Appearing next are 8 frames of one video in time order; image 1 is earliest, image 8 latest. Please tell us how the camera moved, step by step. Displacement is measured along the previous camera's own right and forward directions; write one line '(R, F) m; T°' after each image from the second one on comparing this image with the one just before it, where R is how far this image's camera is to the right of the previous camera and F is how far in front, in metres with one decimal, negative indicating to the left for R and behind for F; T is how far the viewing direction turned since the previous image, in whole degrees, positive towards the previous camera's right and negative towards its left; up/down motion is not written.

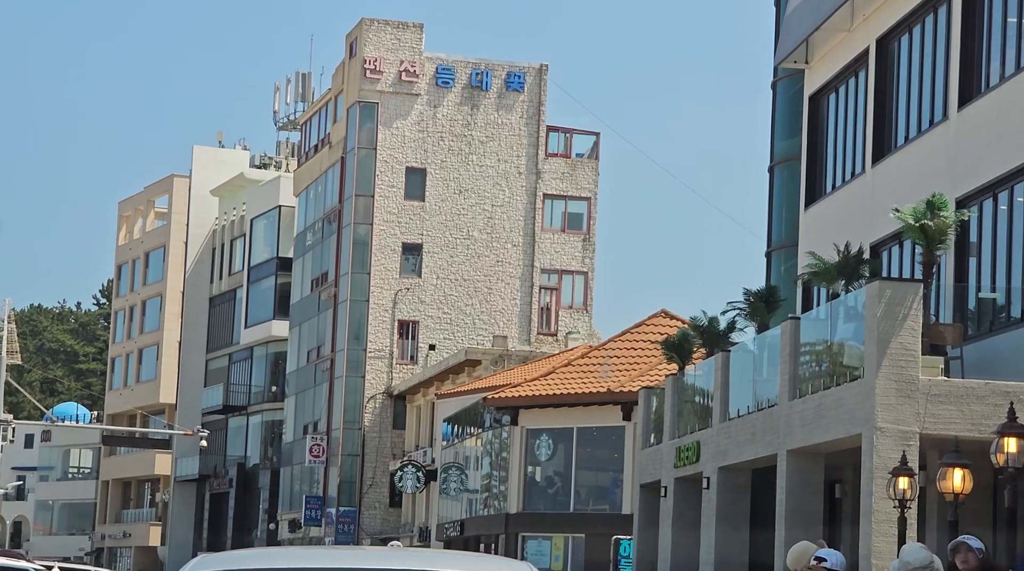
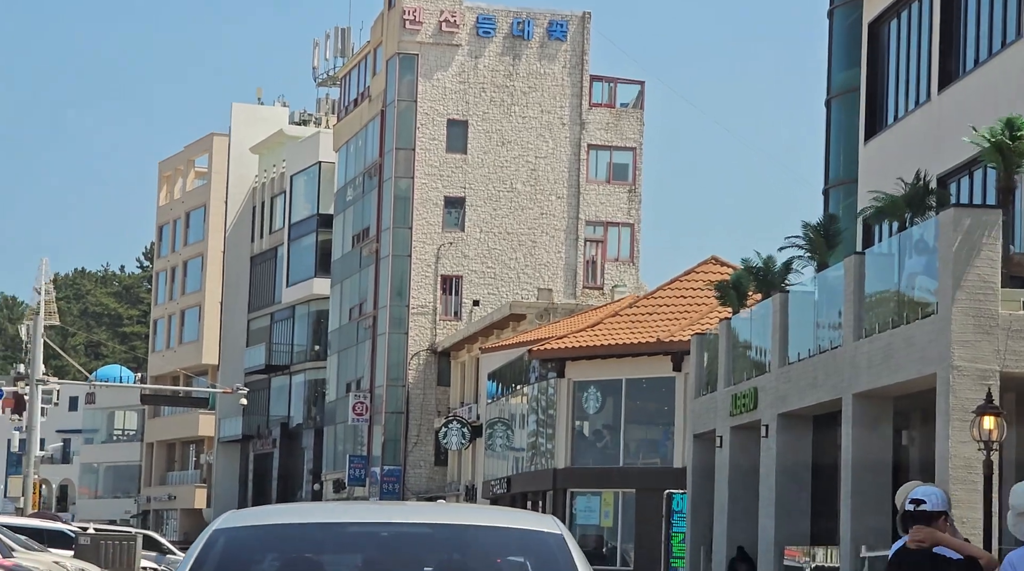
(0.0, +1.7) m; -1°
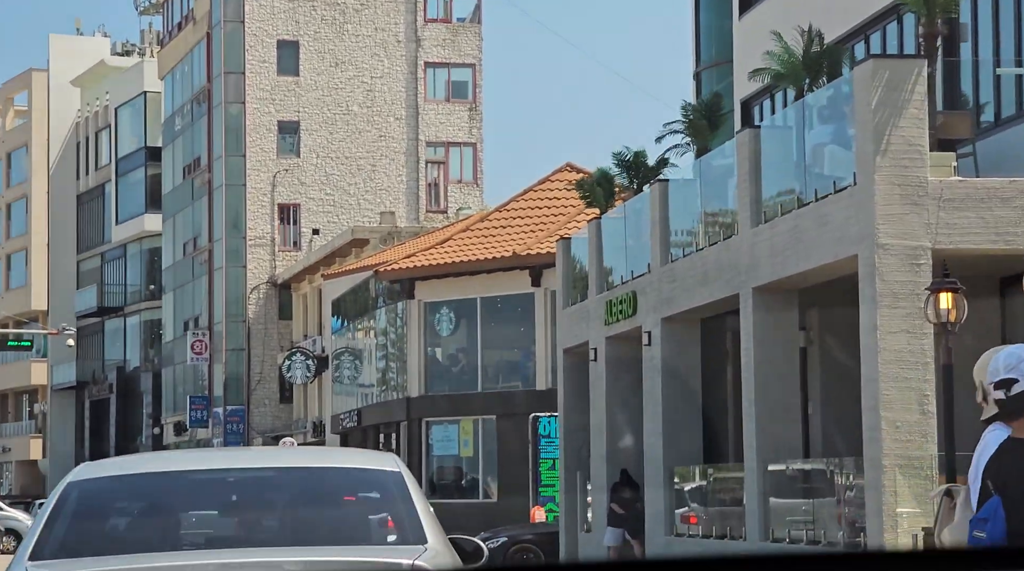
(-0.1, +3.4) m; +4°
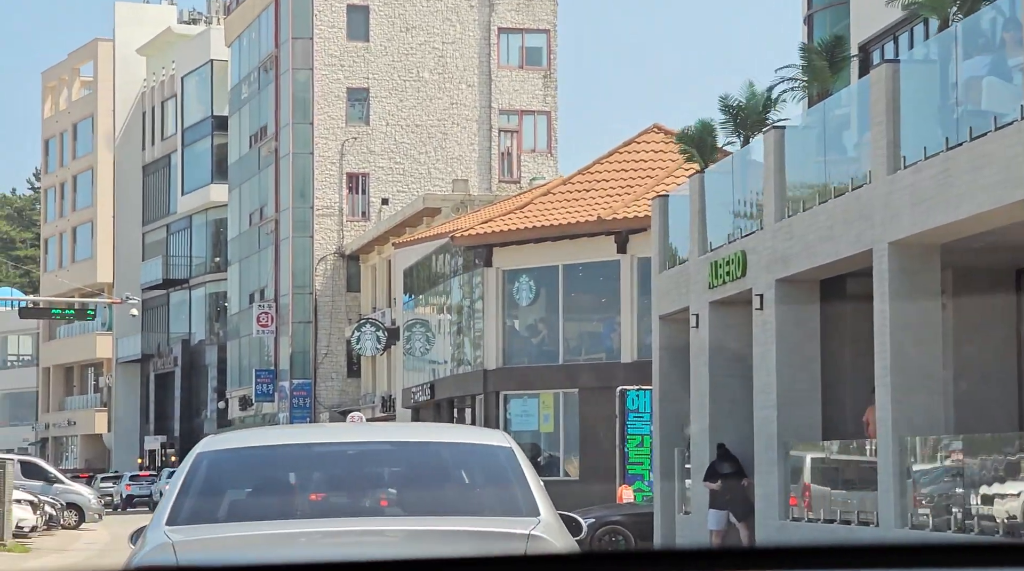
(-0.4, +2.4) m; -2°
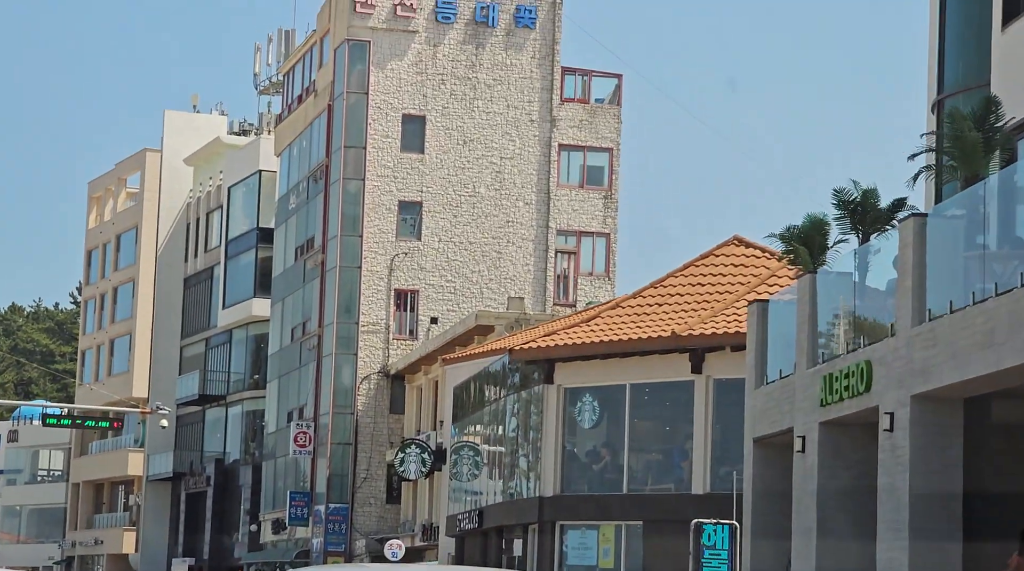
(-0.4, +3.8) m; -1°
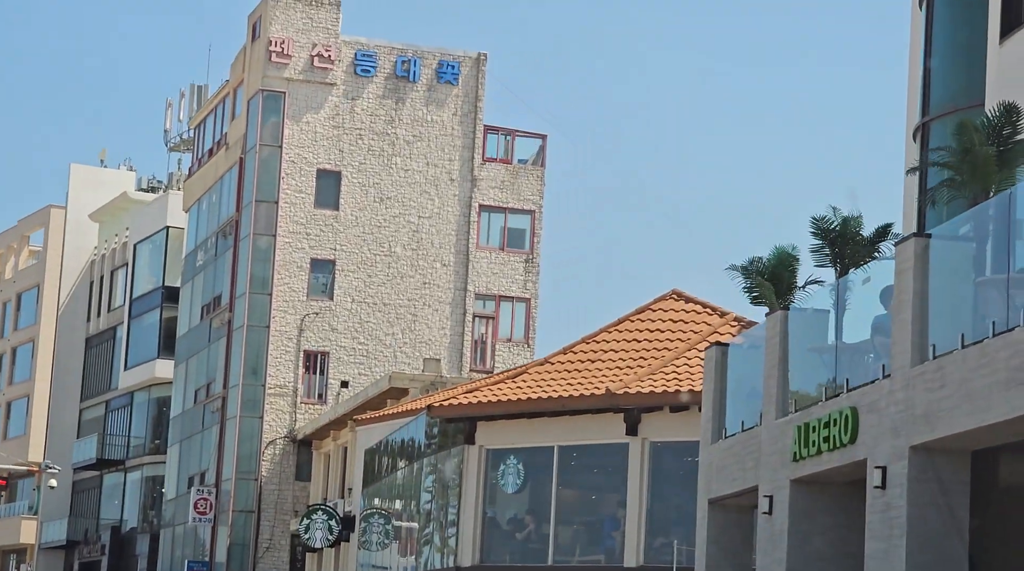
(-0.2, +3.1) m; +2°
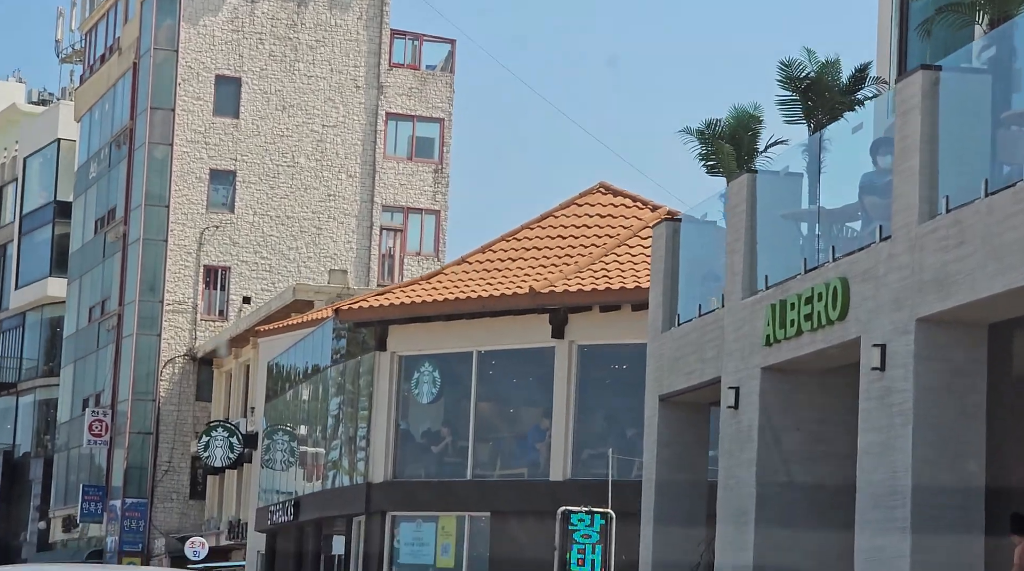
(-0.2, +2.9) m; +3°
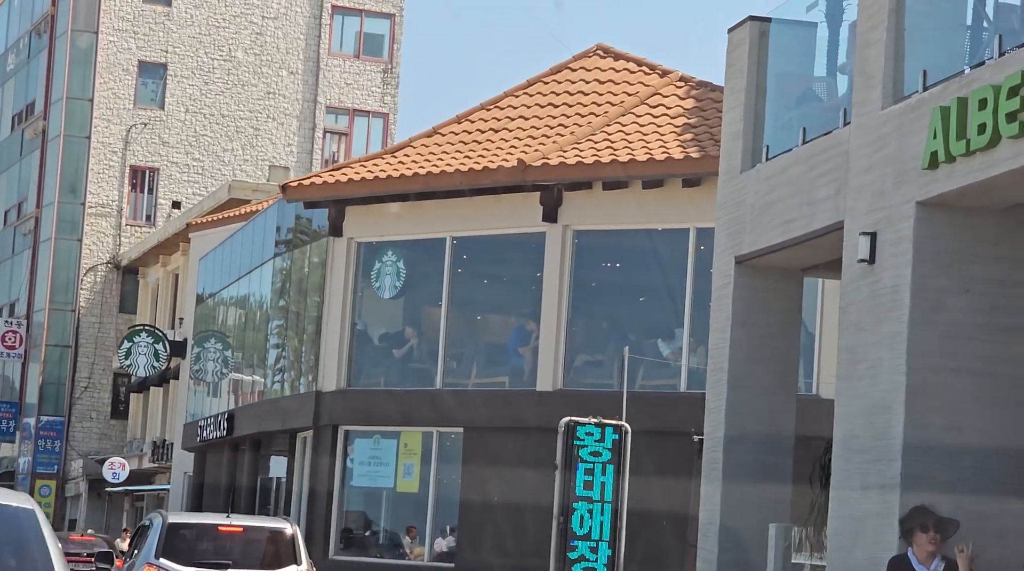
(-0.7, +5.3) m; +2°
